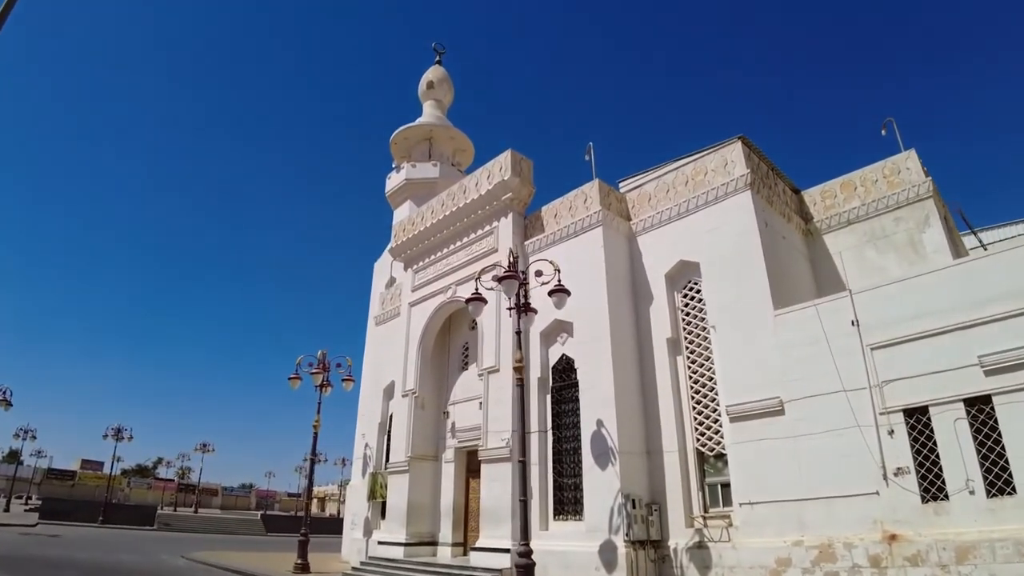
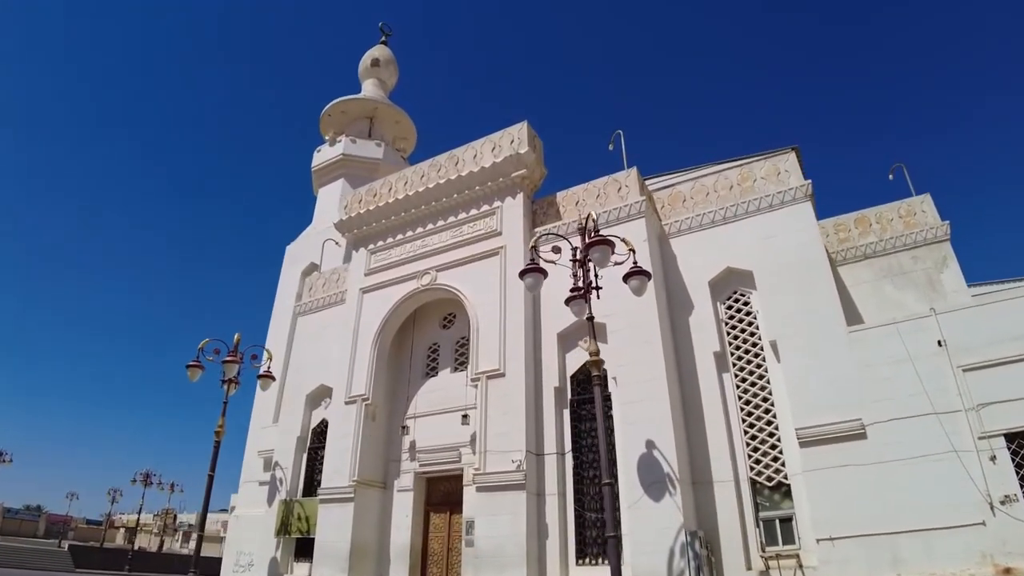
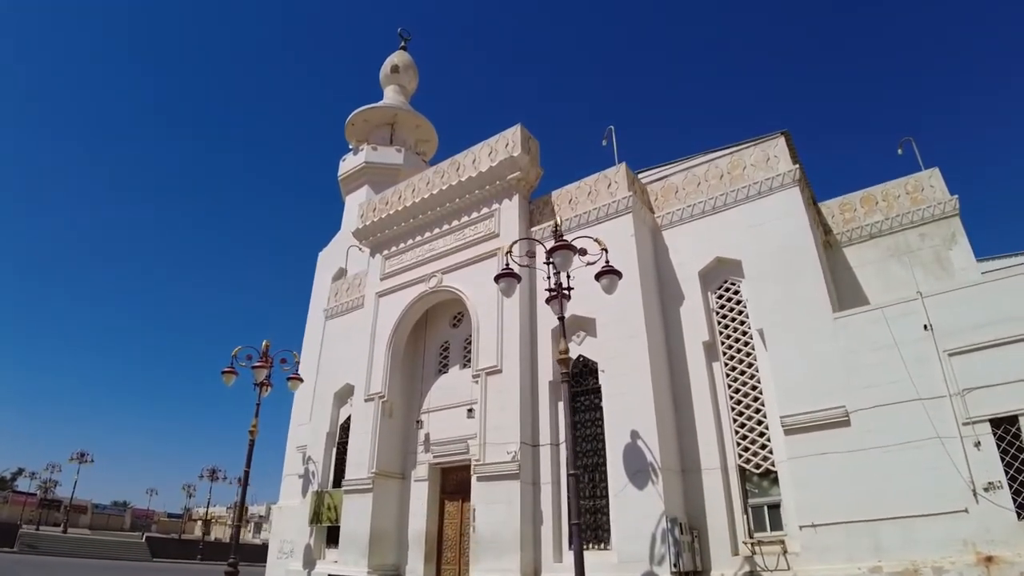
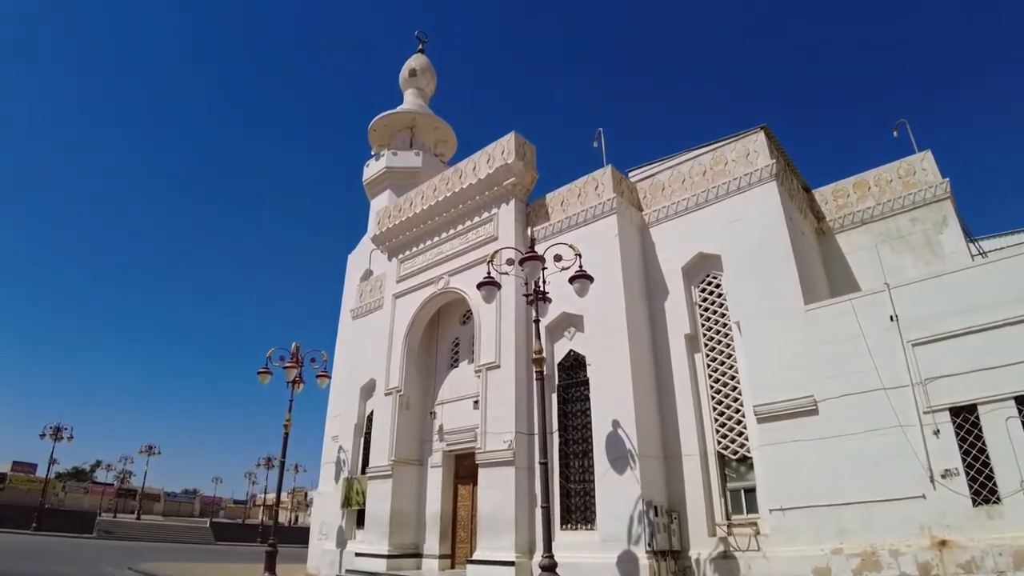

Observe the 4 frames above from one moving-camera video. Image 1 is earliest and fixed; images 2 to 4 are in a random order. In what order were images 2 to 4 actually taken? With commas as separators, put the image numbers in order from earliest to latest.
4, 3, 2
